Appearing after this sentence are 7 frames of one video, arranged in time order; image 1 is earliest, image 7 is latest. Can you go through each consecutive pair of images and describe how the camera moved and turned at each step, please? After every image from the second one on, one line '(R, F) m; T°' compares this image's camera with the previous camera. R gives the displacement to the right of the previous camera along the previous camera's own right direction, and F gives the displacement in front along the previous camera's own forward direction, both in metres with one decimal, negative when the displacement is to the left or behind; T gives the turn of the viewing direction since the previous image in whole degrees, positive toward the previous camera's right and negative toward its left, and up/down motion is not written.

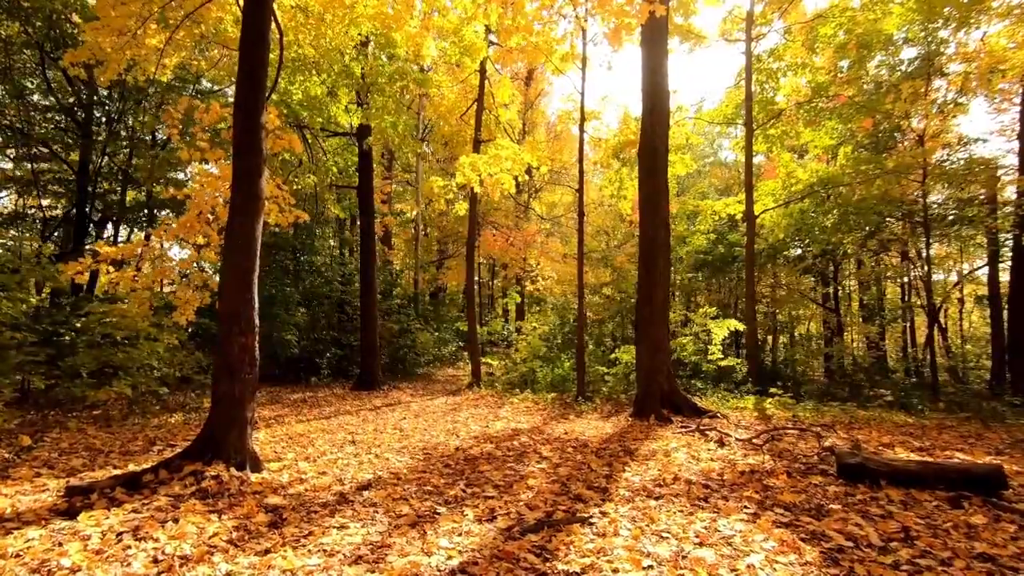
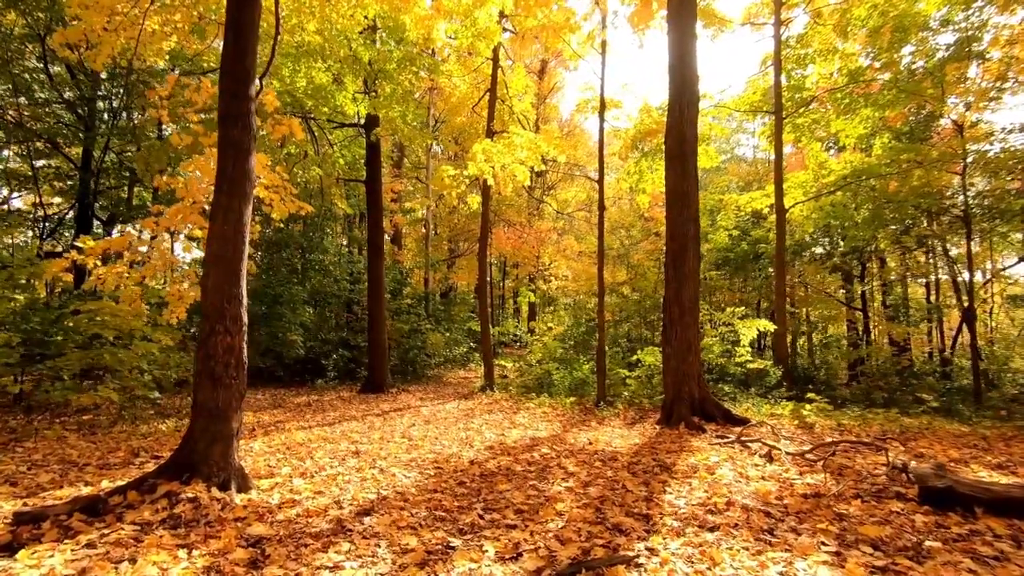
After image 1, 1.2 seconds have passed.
(-0.1, +0.6) m; -1°
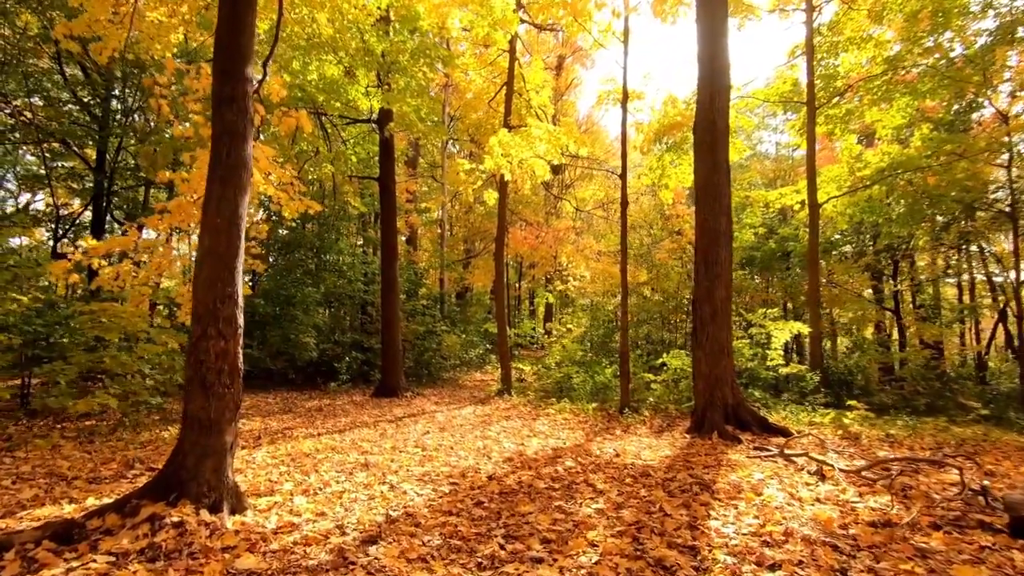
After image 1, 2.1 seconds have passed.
(-0.1, +0.4) m; -2°
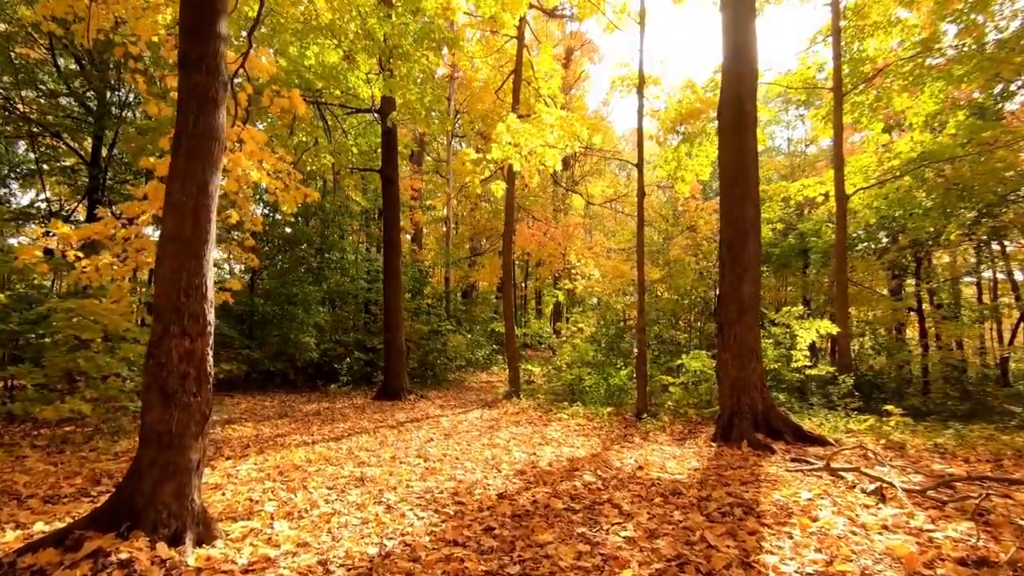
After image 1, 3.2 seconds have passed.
(-0.1, +0.5) m; -1°
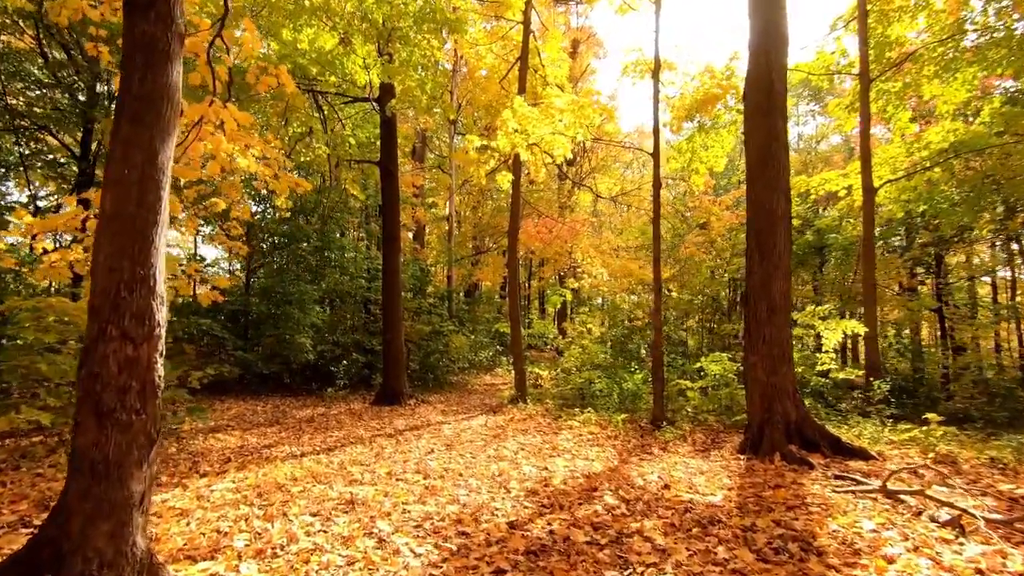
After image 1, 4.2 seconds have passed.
(-0.1, +0.6) m; 0°
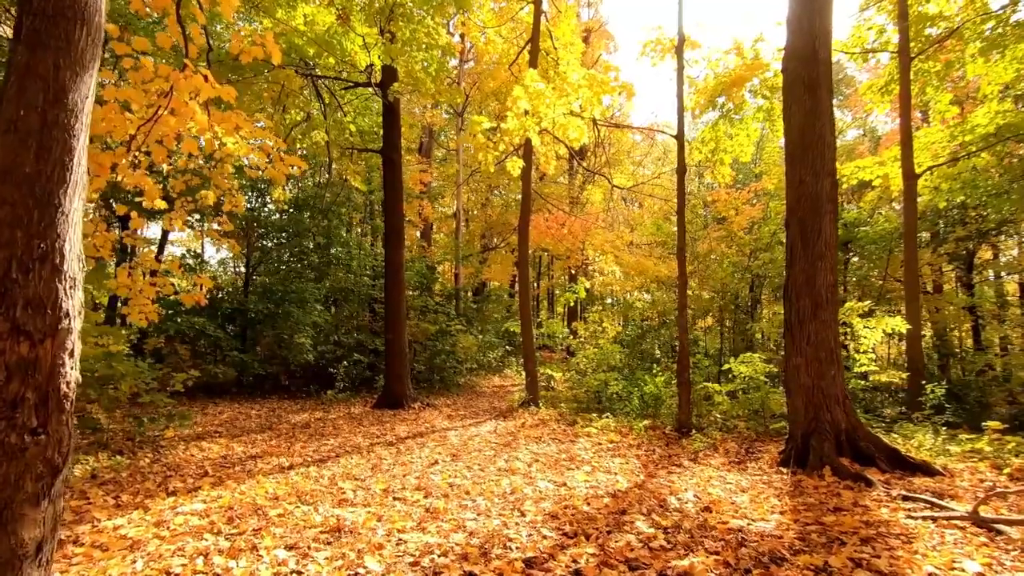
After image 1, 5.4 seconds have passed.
(-0.1, +0.6) m; -1°
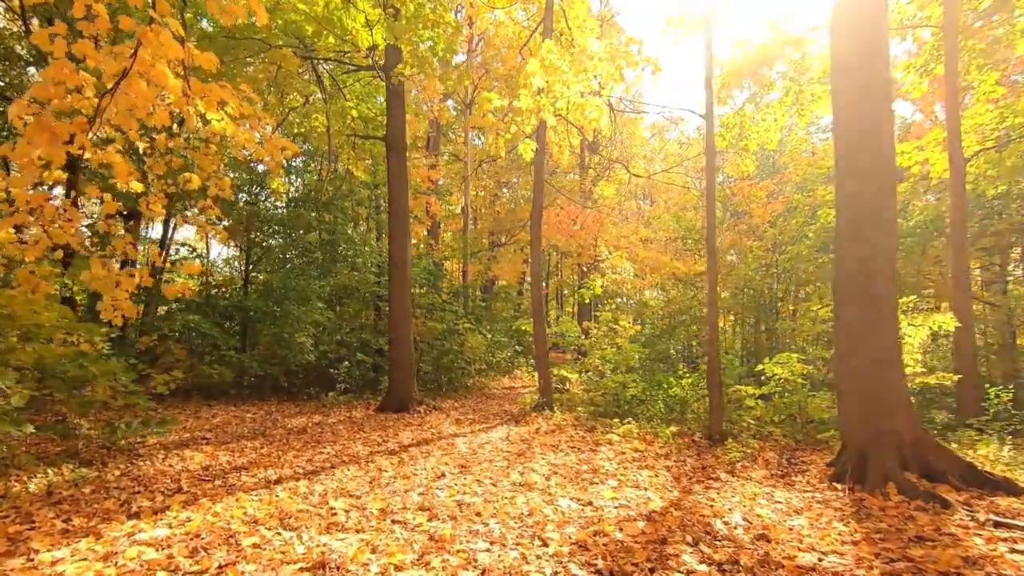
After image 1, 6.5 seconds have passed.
(-0.1, +0.6) m; -1°
